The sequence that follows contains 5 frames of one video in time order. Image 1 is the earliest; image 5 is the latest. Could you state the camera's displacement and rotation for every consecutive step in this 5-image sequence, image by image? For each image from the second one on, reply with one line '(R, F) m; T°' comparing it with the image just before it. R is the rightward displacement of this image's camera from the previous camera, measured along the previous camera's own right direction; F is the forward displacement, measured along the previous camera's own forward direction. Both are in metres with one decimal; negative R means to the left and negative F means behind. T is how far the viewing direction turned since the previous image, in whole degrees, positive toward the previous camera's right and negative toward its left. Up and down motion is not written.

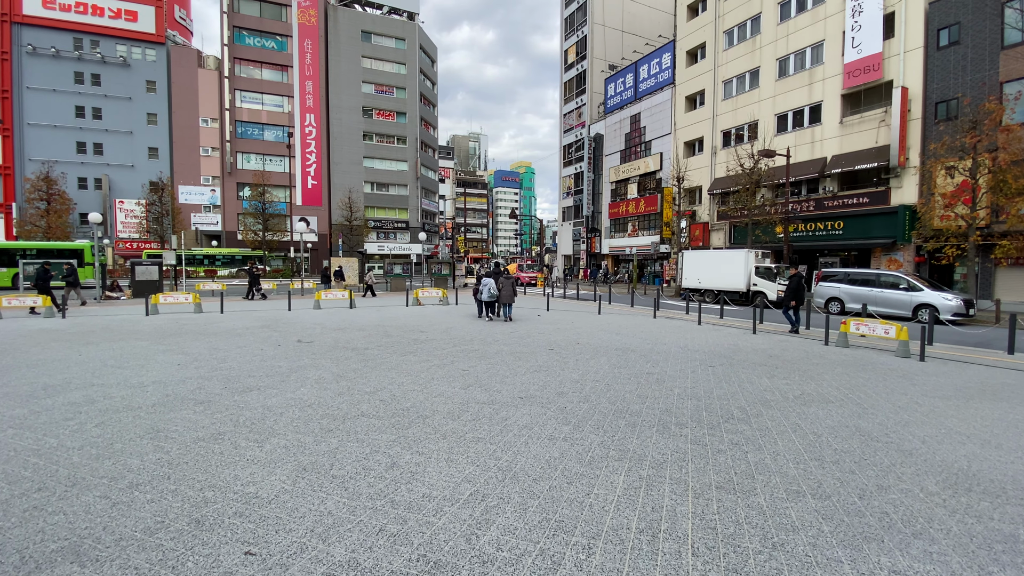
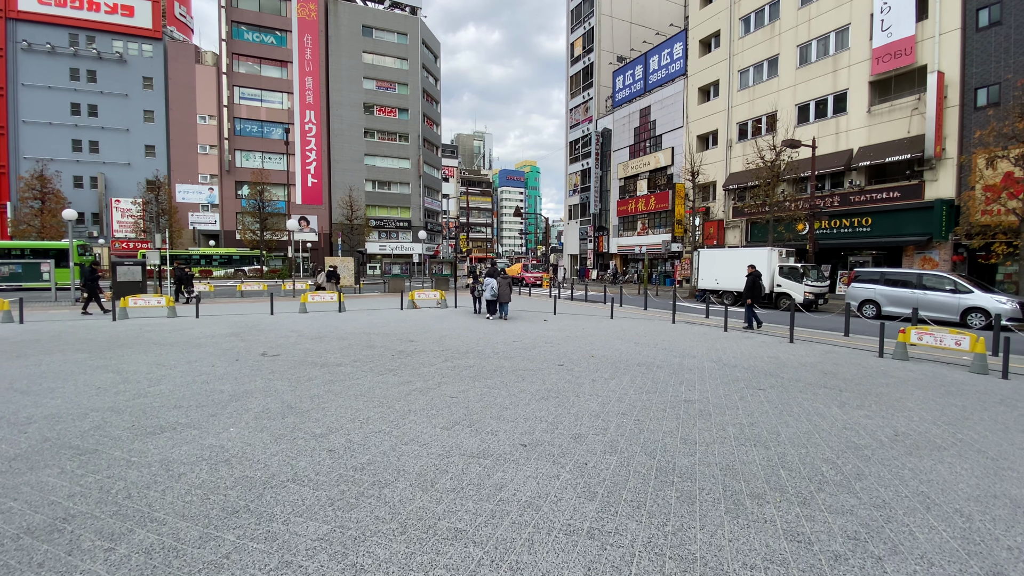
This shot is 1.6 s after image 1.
(+0.1, +1.6) m; -1°
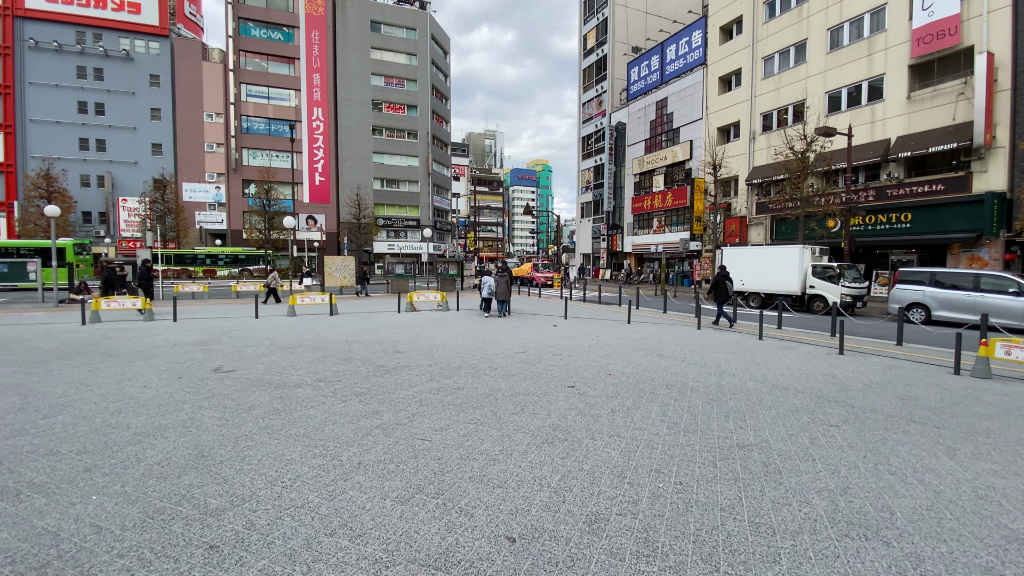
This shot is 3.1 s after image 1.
(+0.2, +1.5) m; -1°
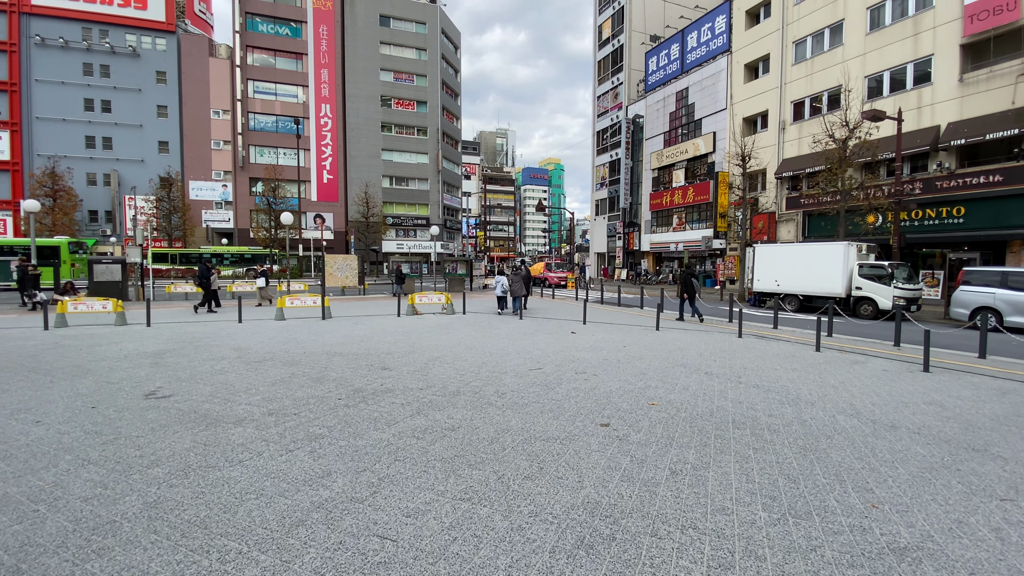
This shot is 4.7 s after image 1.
(0.0, +1.6) m; -1°
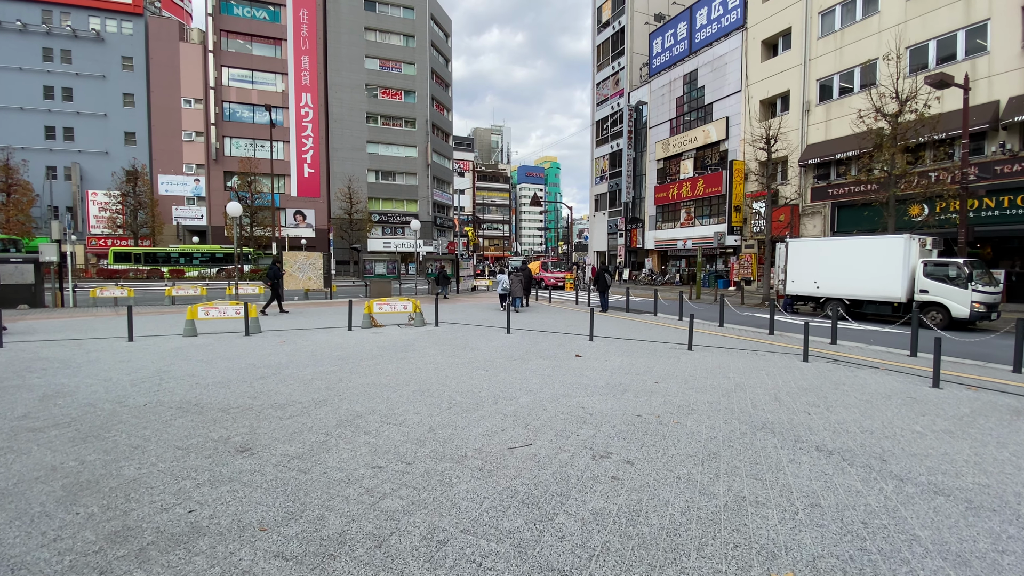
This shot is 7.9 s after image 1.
(+0.3, +3.1) m; 0°
